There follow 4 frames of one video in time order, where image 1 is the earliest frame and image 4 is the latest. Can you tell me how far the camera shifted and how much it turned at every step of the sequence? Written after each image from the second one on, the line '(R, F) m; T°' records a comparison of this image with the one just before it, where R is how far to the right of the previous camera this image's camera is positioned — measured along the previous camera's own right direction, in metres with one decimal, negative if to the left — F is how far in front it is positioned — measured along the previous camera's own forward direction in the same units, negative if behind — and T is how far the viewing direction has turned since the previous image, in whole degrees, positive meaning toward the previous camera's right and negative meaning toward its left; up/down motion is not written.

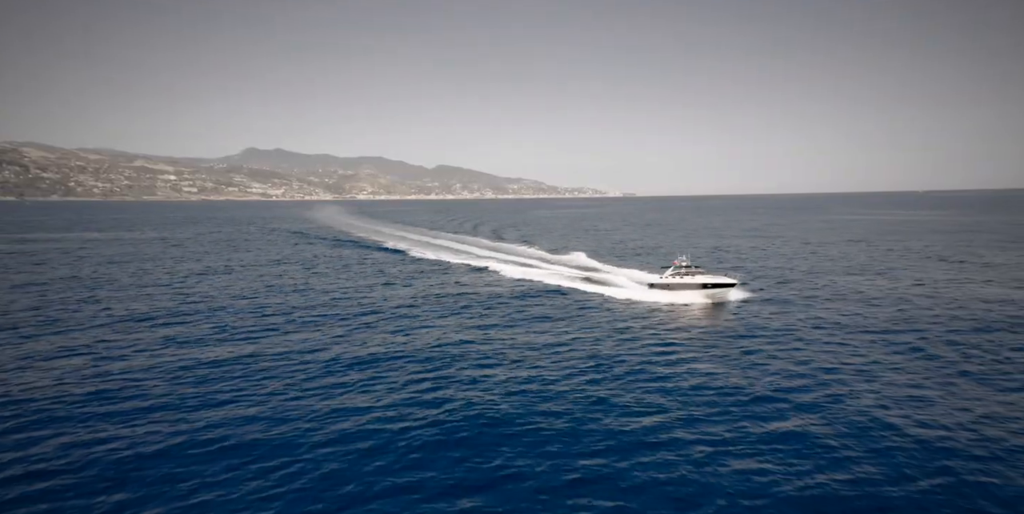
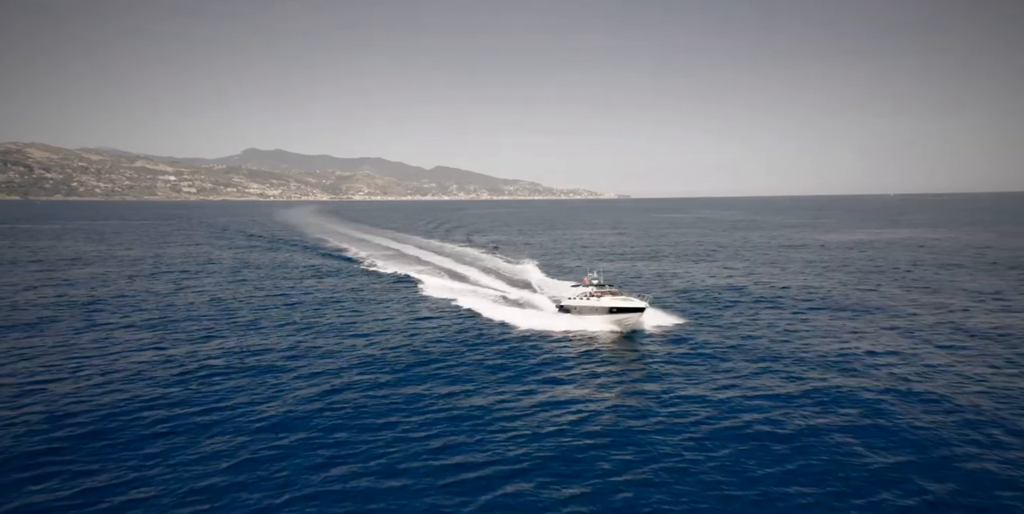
(+0.6, -2.1) m; 0°
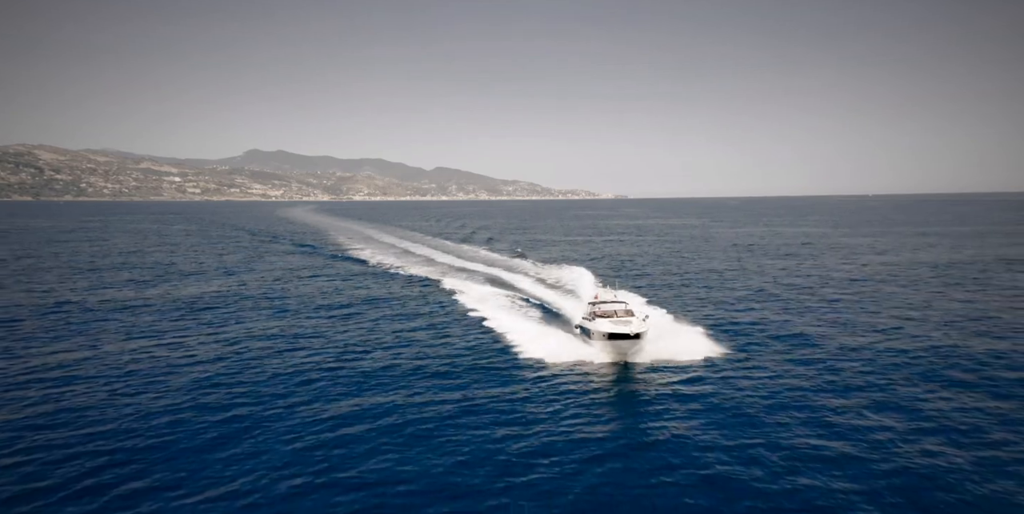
(+1.1, -2.9) m; 0°
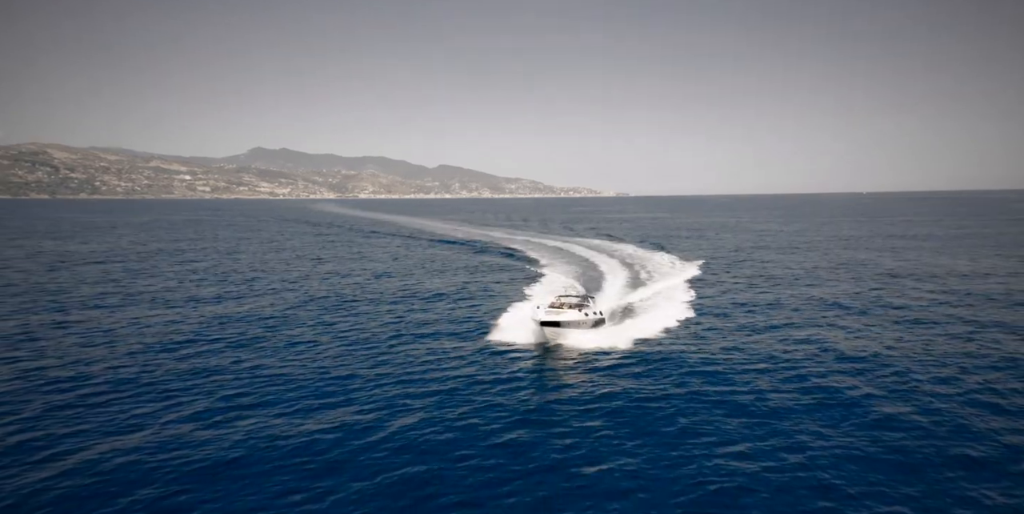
(-0.5, -1.9) m; 0°
